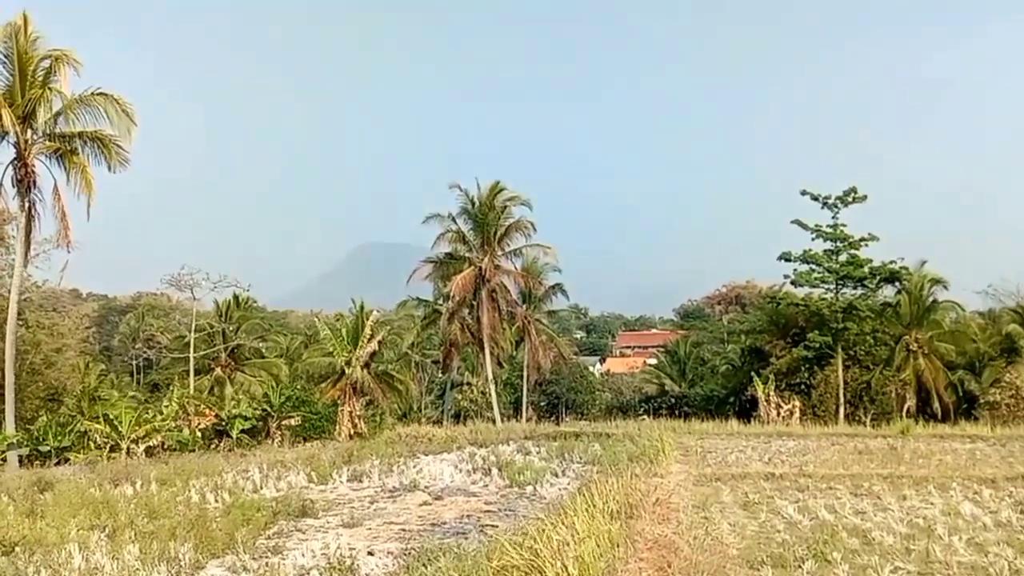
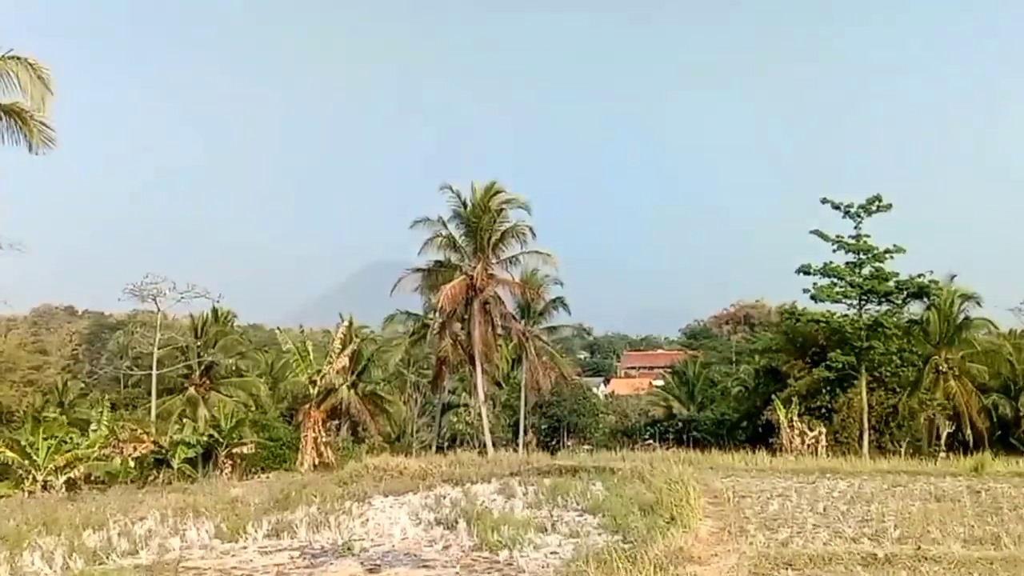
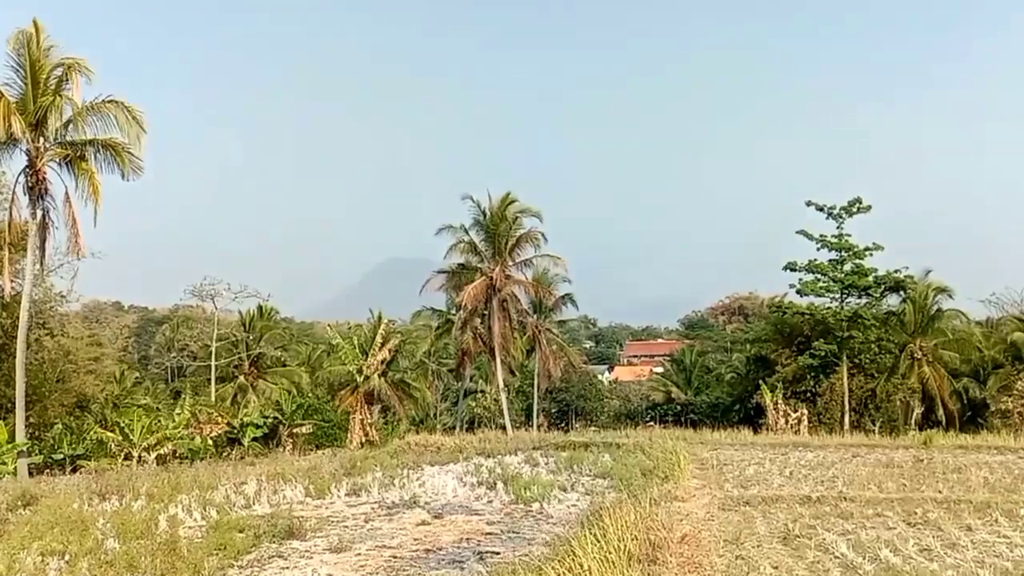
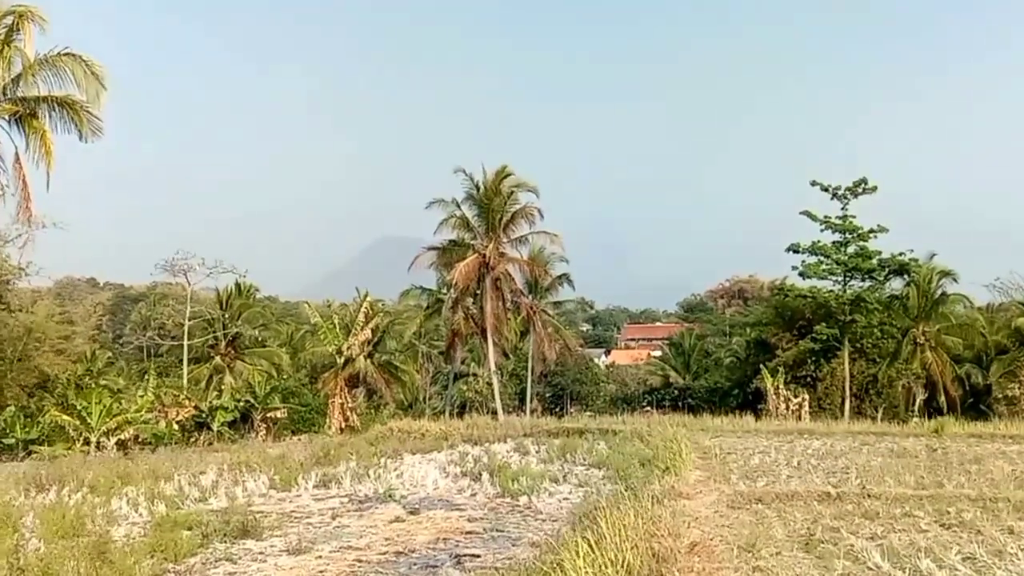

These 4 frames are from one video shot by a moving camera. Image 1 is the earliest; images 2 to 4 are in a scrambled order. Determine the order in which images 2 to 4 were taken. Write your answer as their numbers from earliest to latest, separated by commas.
3, 4, 2
